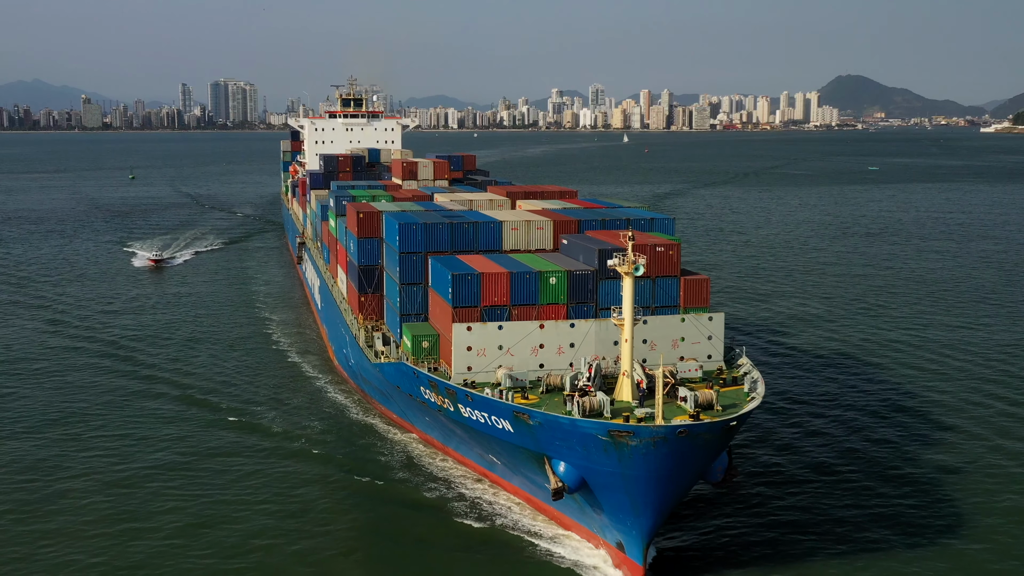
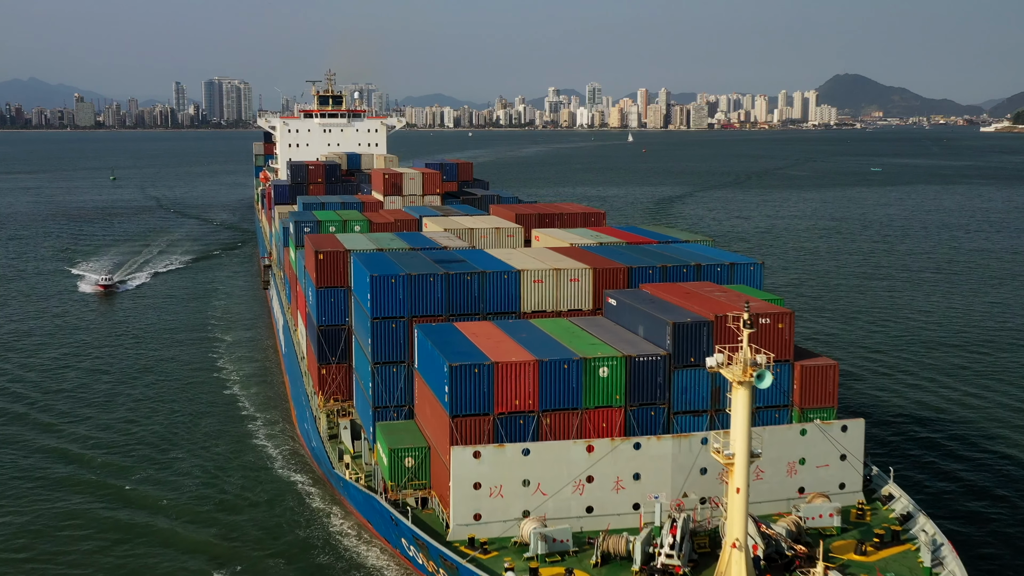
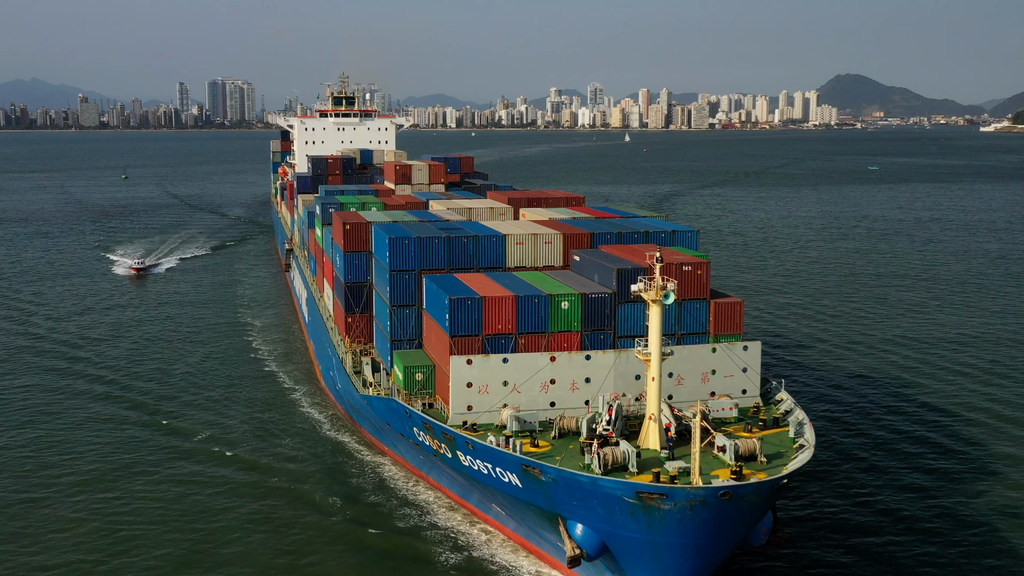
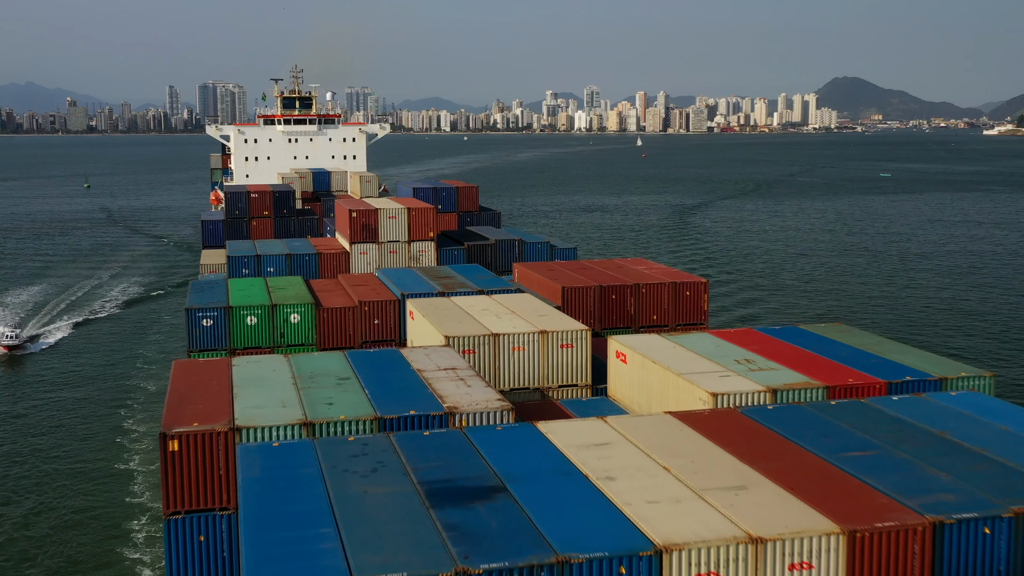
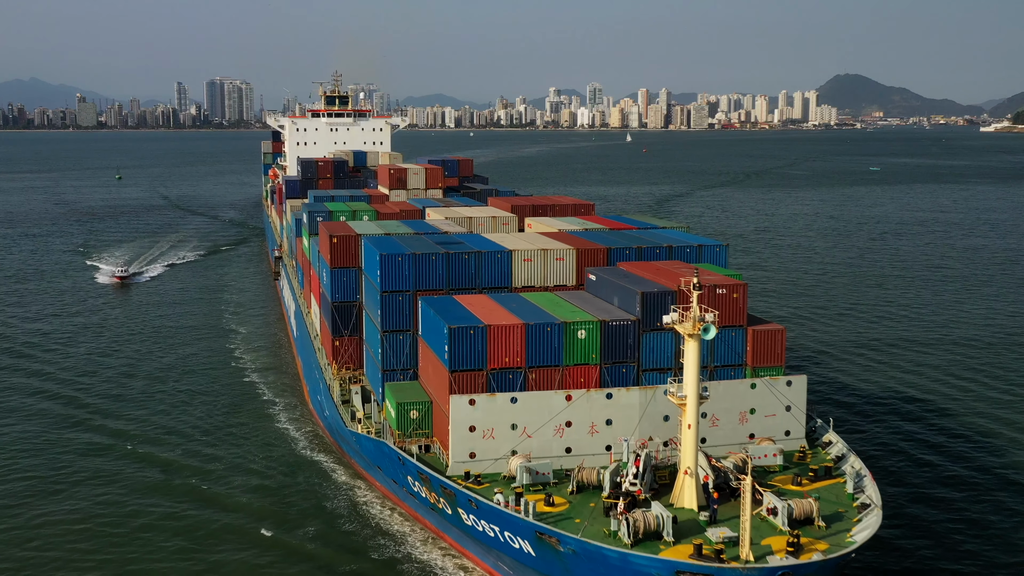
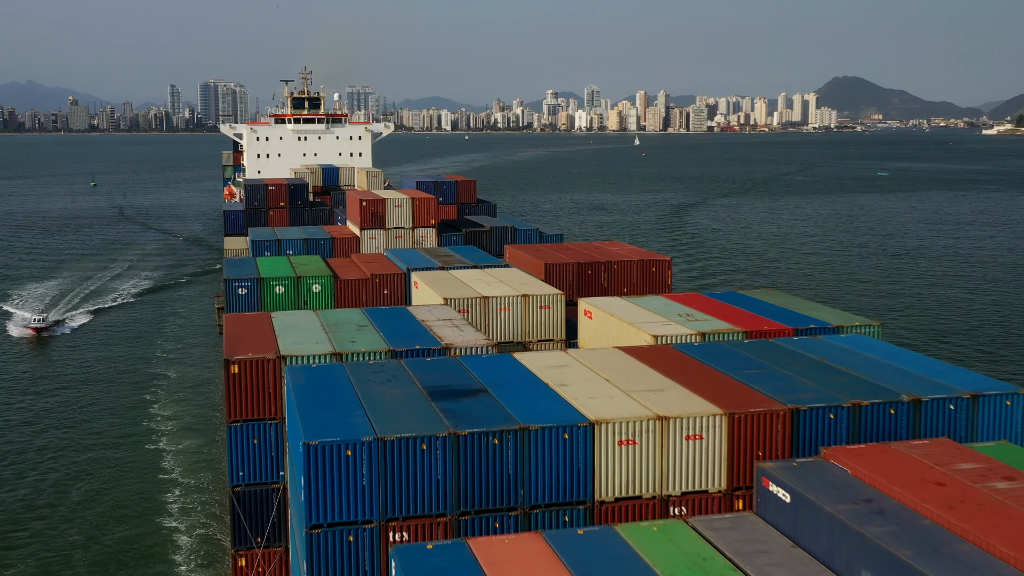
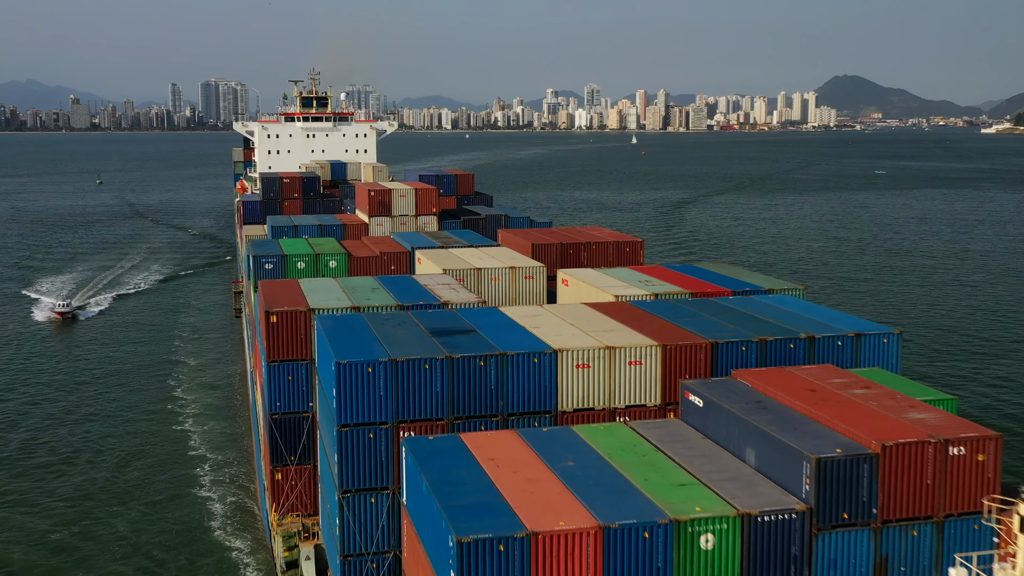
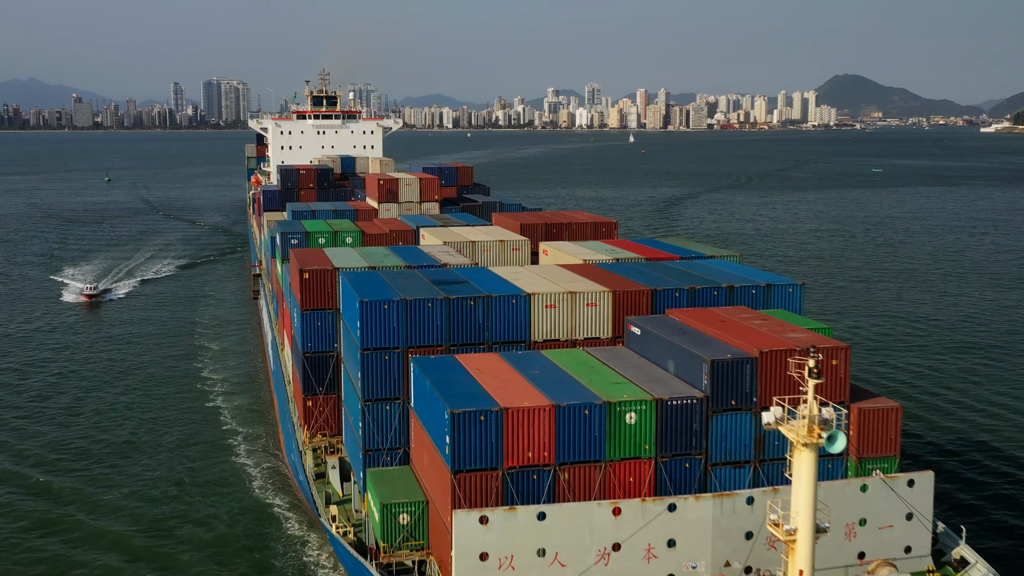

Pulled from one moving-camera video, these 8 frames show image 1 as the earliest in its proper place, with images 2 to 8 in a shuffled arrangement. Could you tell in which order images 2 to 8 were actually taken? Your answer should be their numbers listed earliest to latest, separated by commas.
3, 5, 2, 8, 7, 6, 4
